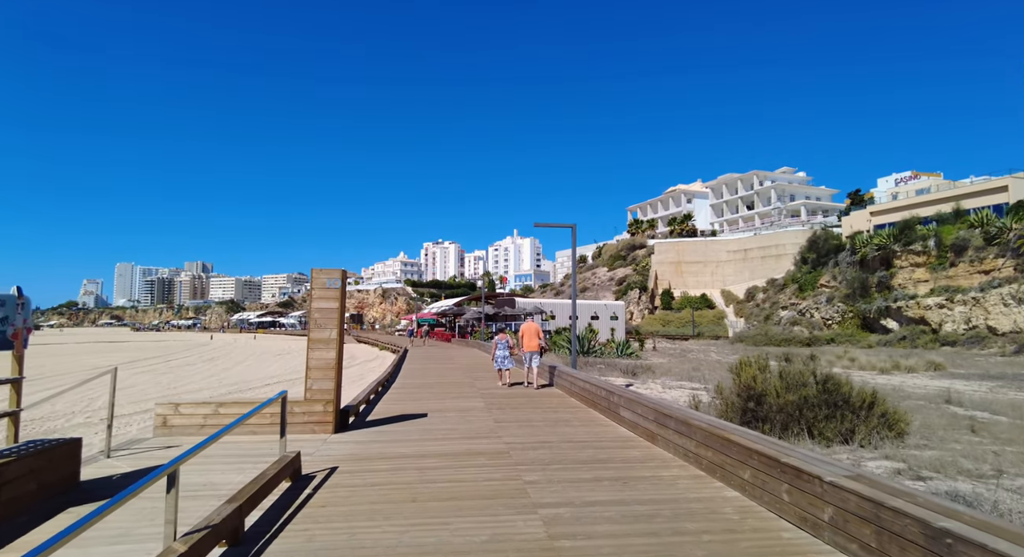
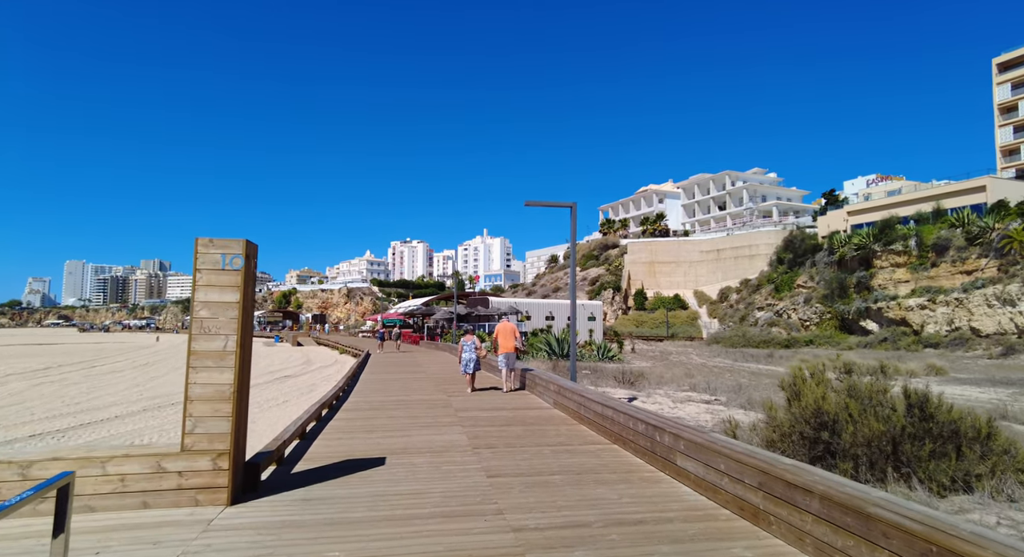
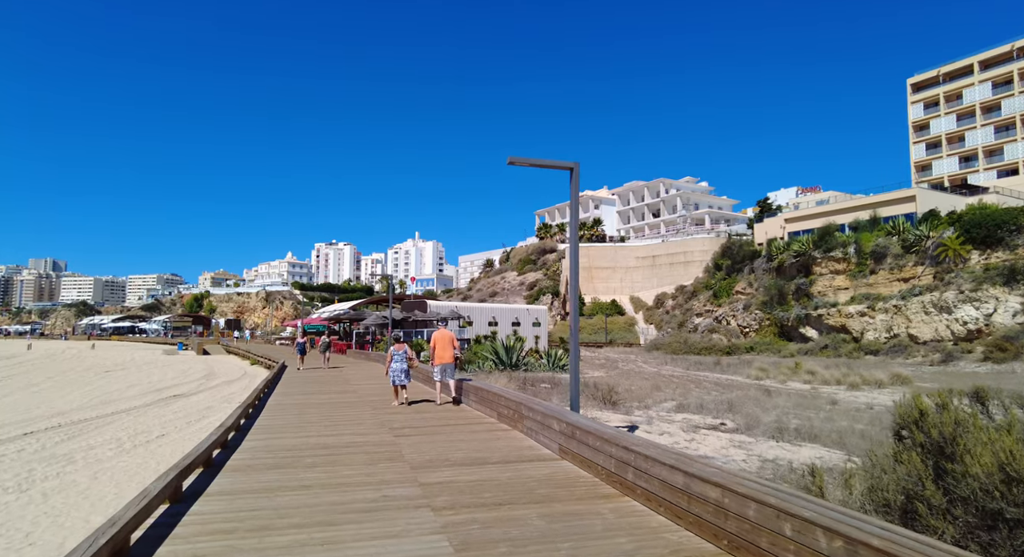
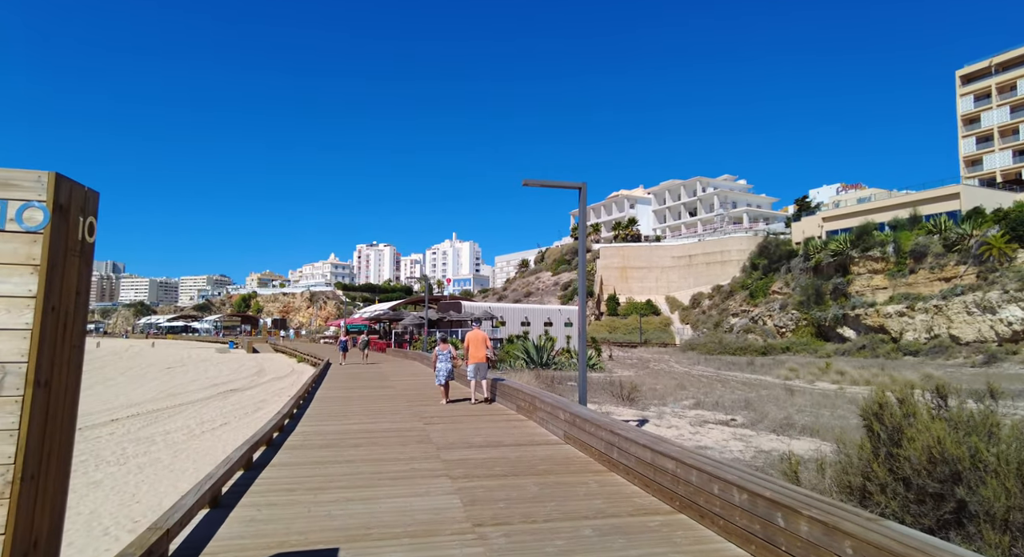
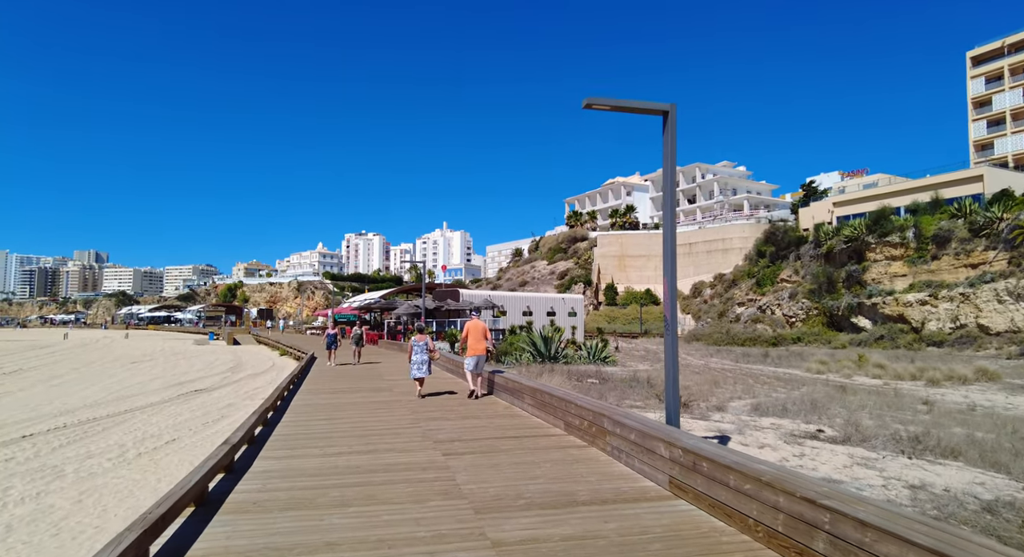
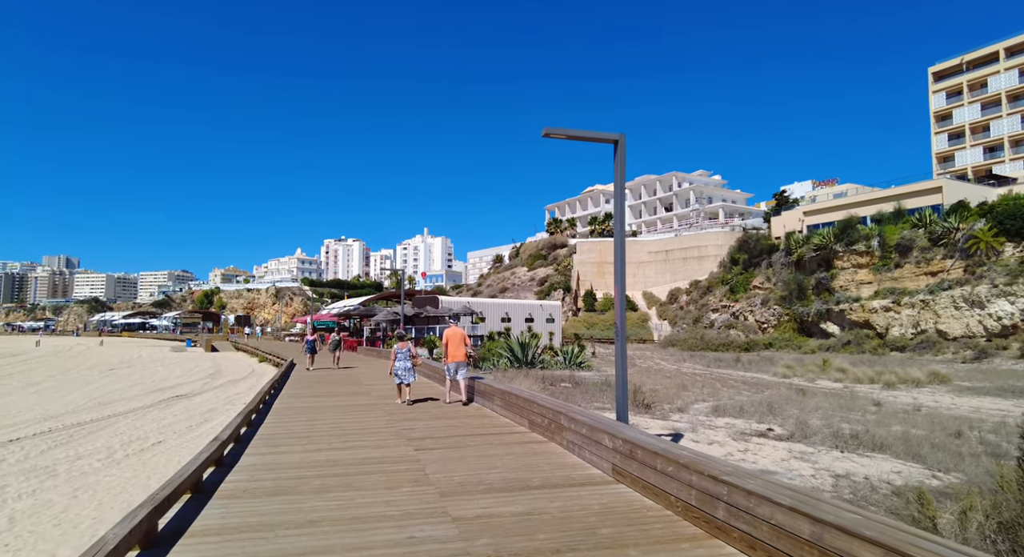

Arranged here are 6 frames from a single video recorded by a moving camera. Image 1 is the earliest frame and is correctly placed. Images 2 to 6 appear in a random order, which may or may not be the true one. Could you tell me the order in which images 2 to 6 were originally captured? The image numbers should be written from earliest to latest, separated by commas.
2, 4, 3, 6, 5
